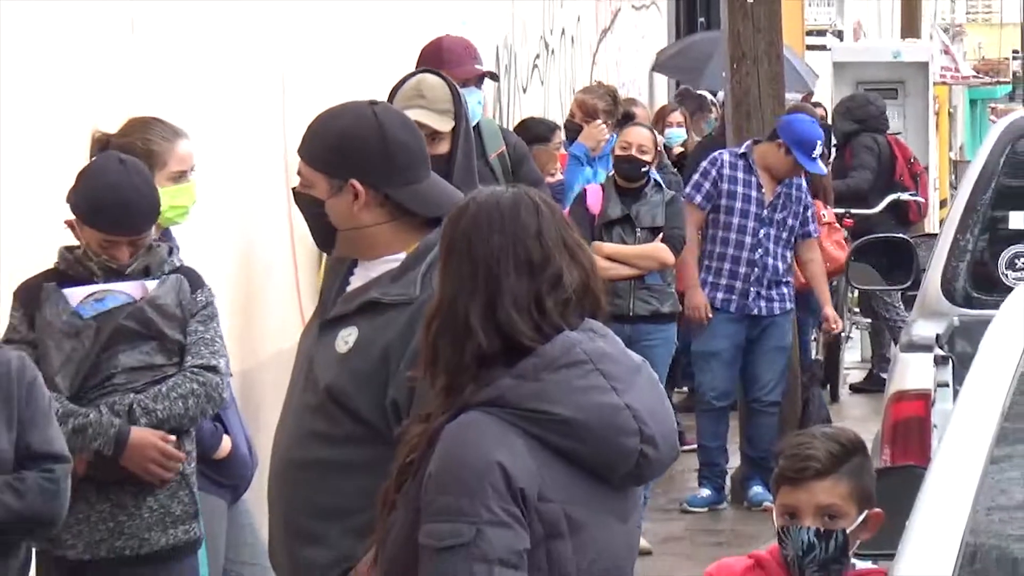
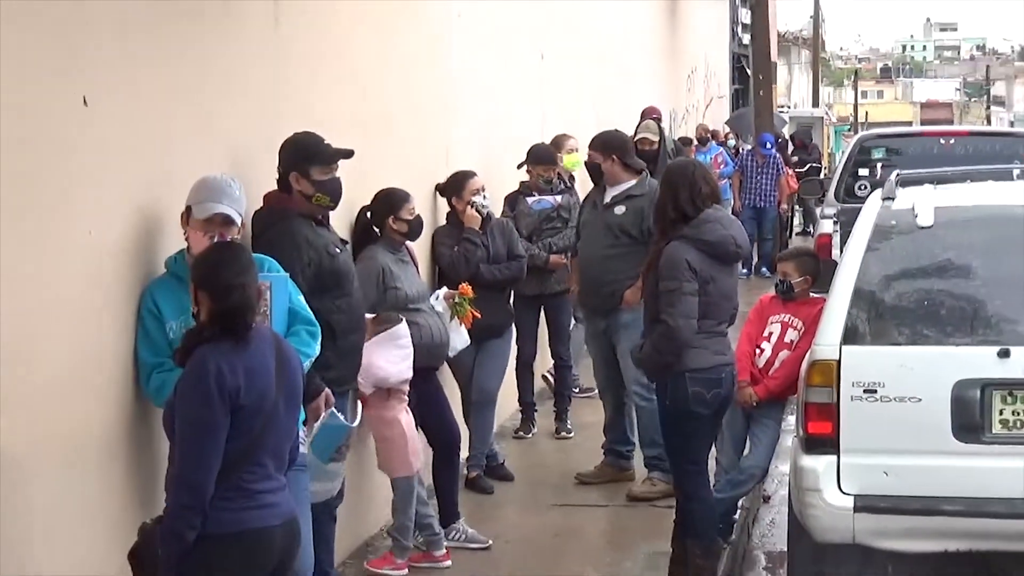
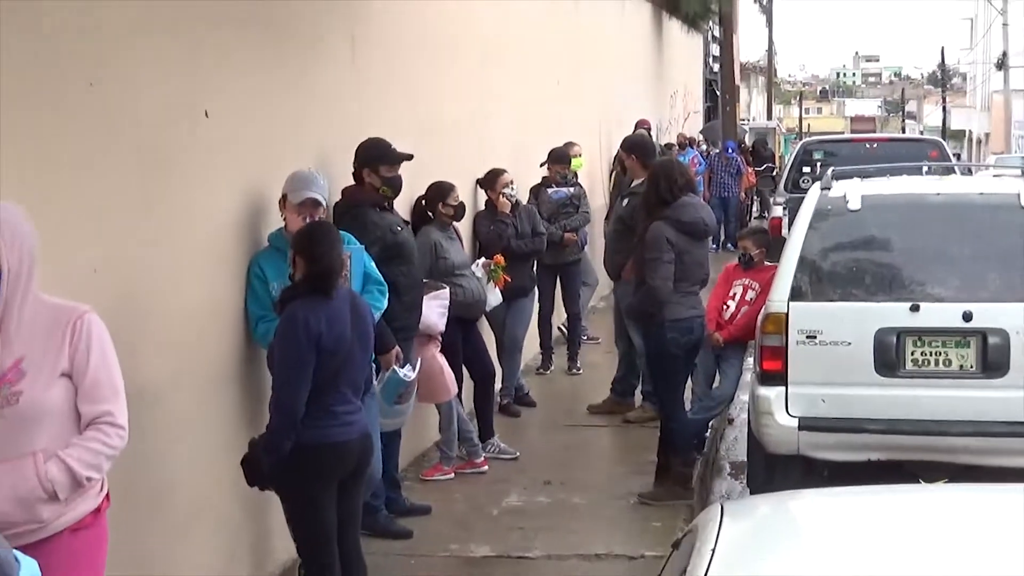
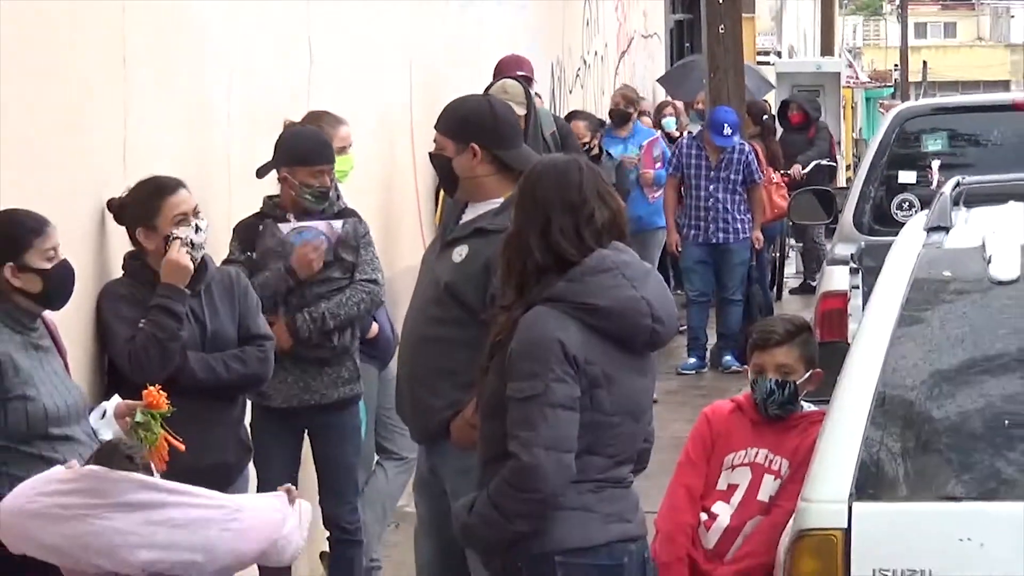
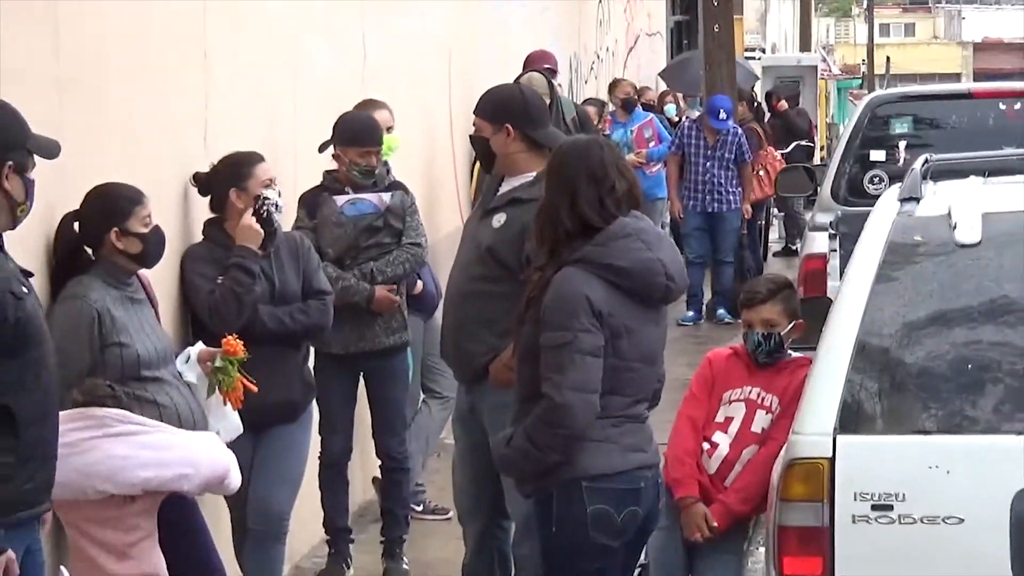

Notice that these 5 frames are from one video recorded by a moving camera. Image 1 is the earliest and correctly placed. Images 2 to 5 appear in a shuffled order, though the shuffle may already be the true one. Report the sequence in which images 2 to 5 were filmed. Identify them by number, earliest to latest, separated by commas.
4, 5, 2, 3
